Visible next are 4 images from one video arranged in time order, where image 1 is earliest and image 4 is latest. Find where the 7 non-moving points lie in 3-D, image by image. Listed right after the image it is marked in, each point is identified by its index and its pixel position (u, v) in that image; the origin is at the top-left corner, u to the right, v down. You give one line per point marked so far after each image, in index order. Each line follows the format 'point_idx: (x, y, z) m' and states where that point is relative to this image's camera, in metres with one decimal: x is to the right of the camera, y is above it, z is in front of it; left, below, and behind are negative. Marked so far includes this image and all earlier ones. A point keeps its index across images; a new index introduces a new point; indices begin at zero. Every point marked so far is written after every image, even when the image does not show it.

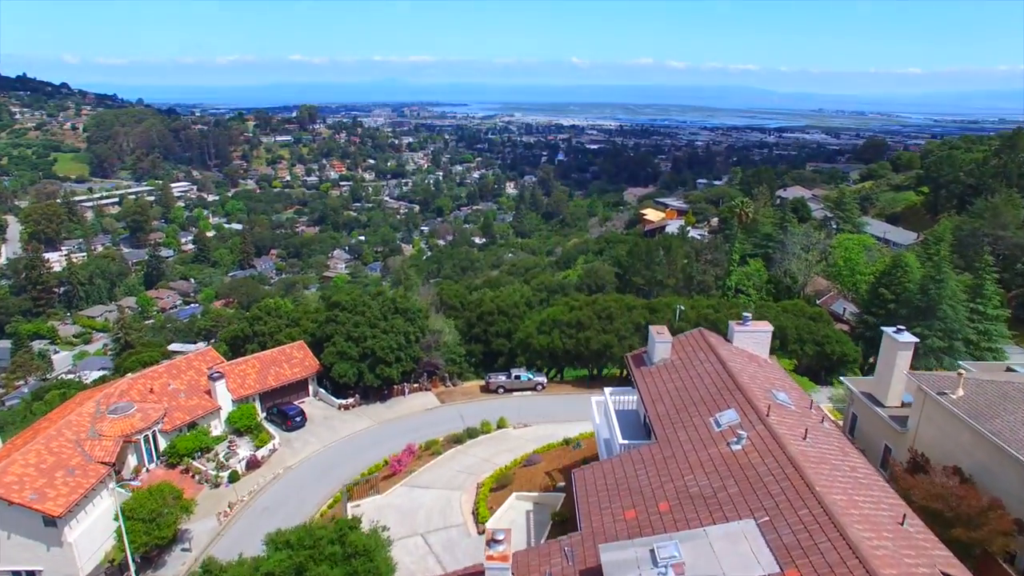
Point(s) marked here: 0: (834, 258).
0: (+8.0, +0.7, +15.8) m
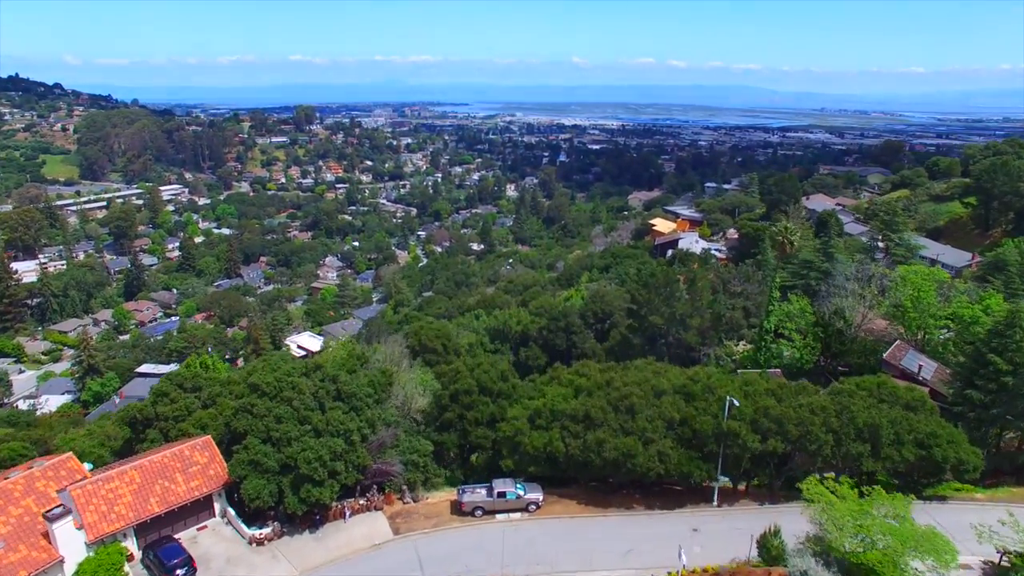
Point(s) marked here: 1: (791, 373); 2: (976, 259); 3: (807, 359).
0: (+7.8, -0.2, +13.0) m
1: (+5.8, -1.8, +13.3) m
2: (+13.2, +0.8, +18.3) m
3: (+6.1, -1.5, +13.2) m
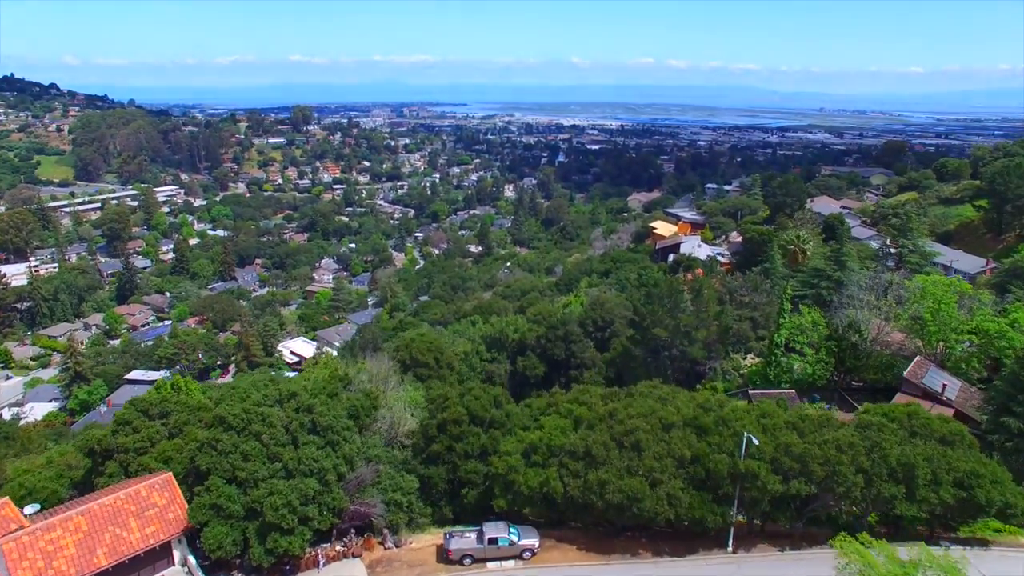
0: (+7.7, -0.4, +12.3) m
1: (+5.7, -2.0, +12.6) m
2: (+13.1, +0.6, +17.6) m
3: (+6.0, -1.7, +12.5) m
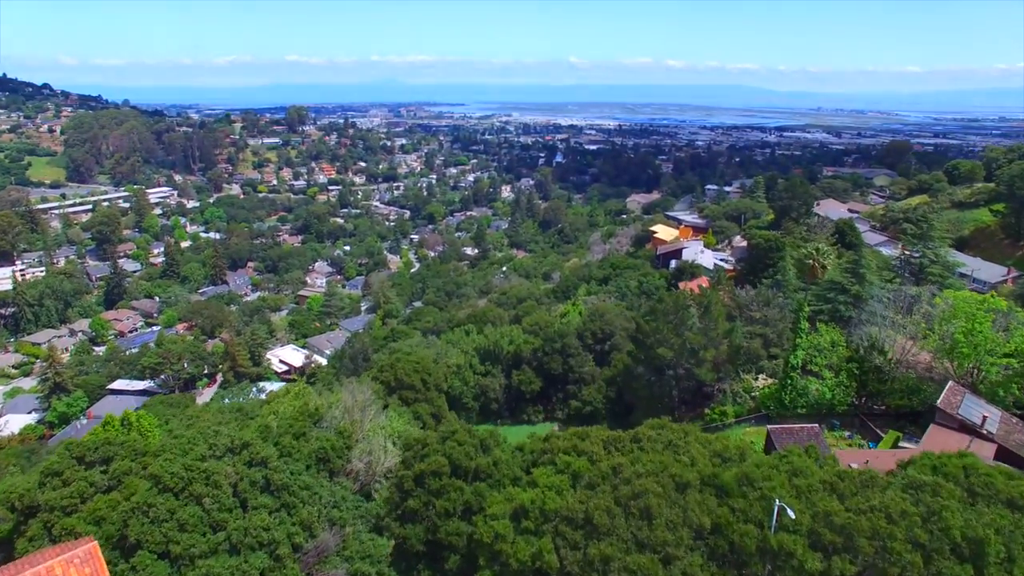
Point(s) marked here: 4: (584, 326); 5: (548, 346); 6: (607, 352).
0: (+7.6, -0.7, +11.3) m
1: (+5.5, -2.3, +11.6) m
2: (+13.0, +0.3, +16.7) m
3: (+5.8, -2.0, +11.5) m
4: (+2.2, -1.2, +19.5) m
5: (+1.1, -1.7, +19.1) m
6: (+2.8, -1.9, +19.0) m
